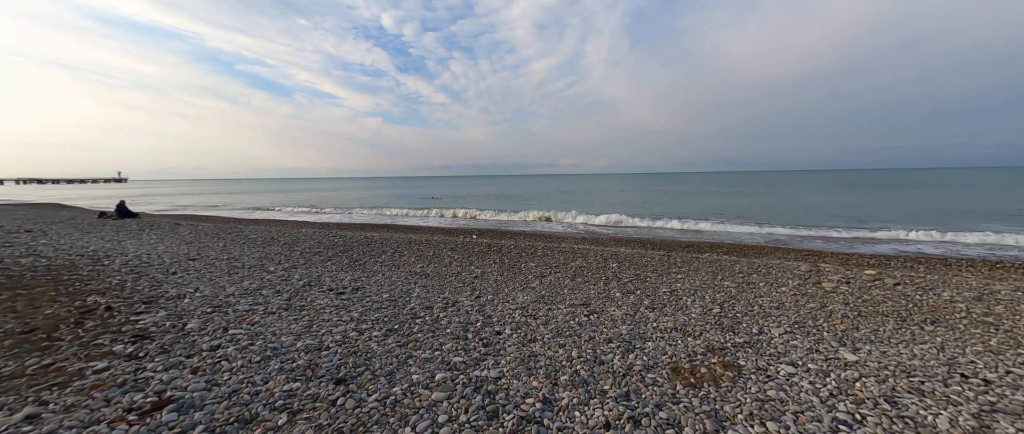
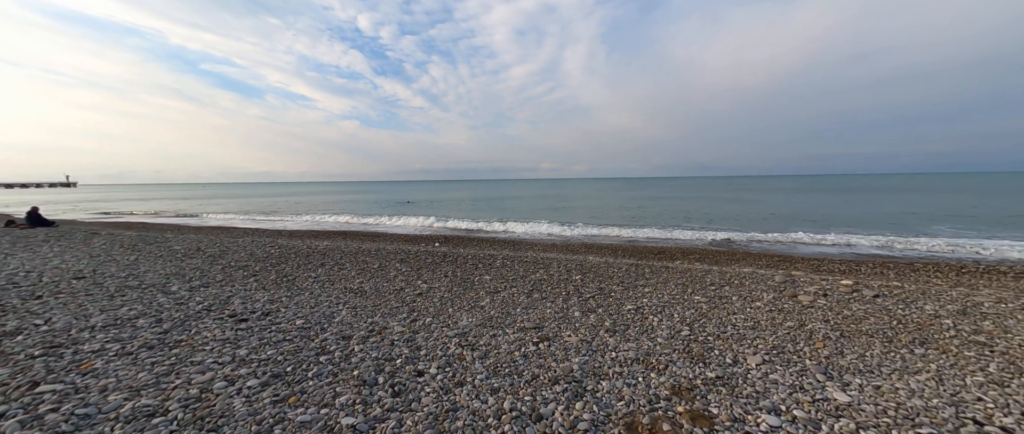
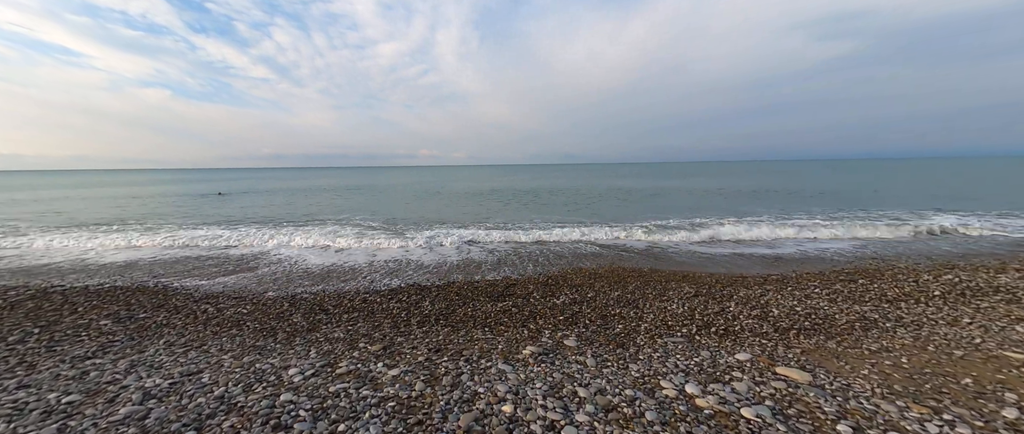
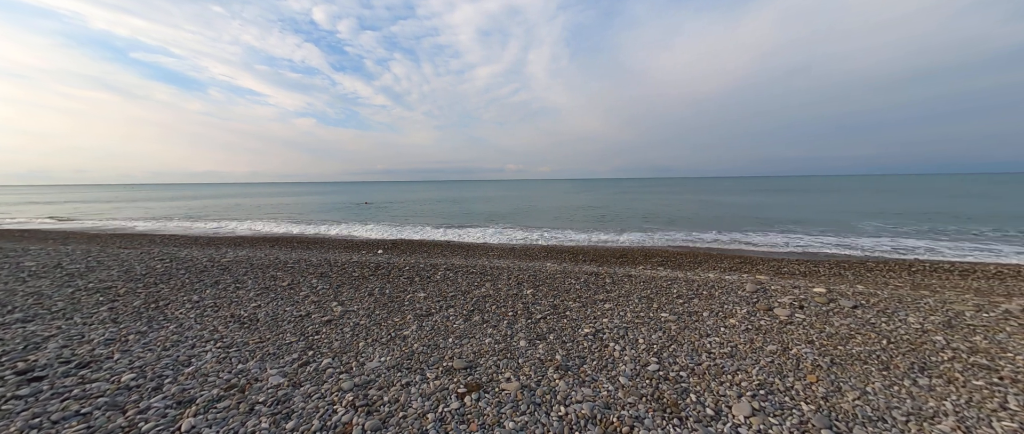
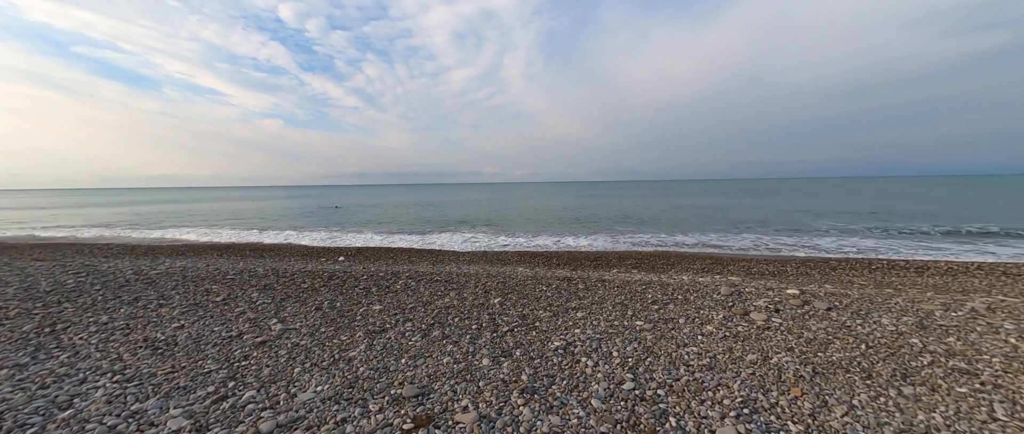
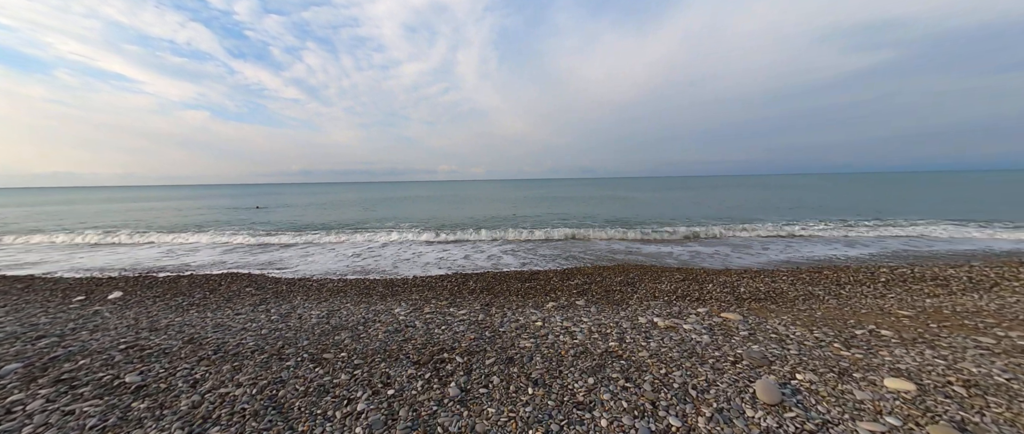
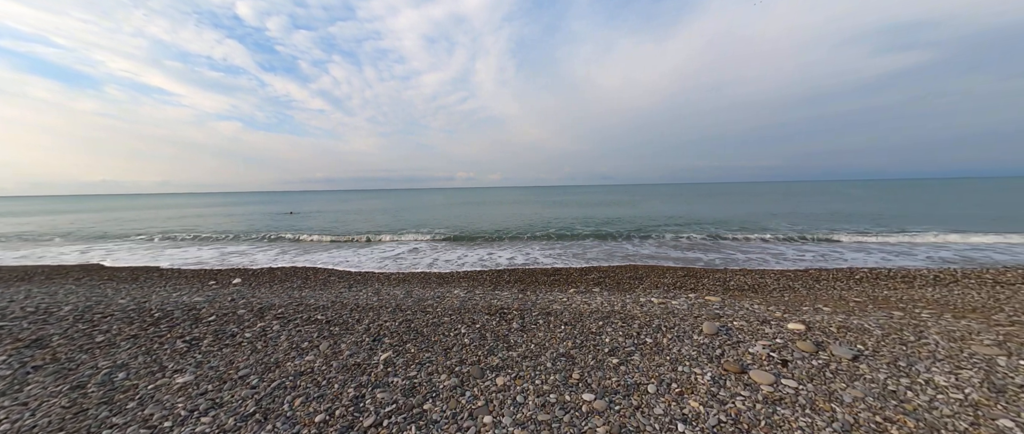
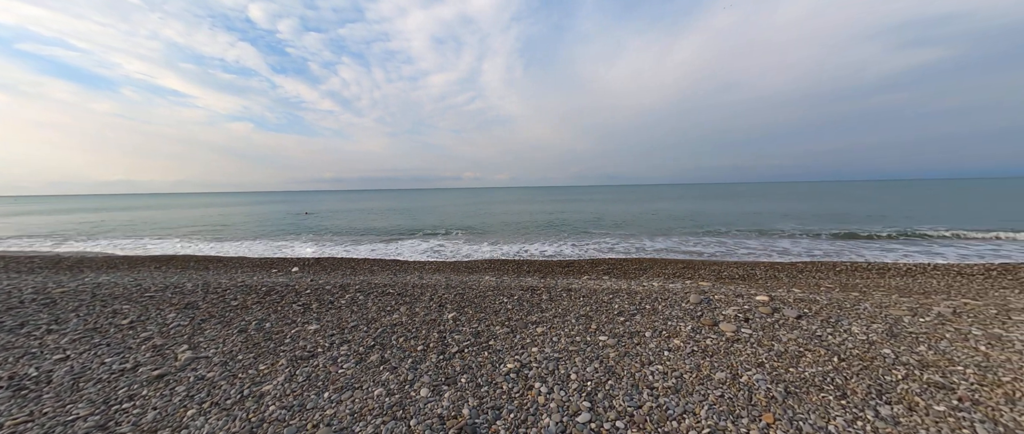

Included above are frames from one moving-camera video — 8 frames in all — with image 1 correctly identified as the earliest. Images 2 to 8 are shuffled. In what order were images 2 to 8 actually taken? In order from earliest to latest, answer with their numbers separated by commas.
2, 4, 5, 8, 7, 6, 3
